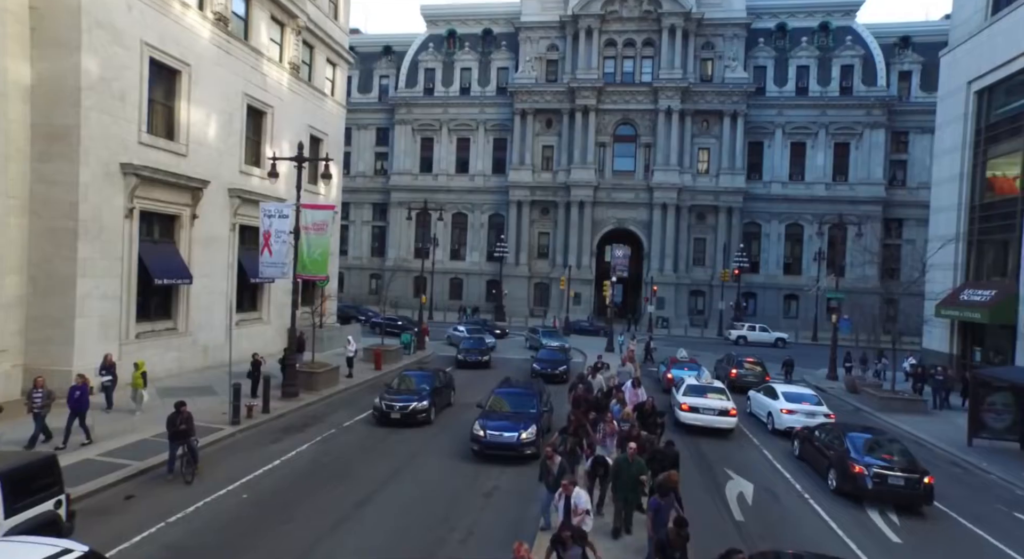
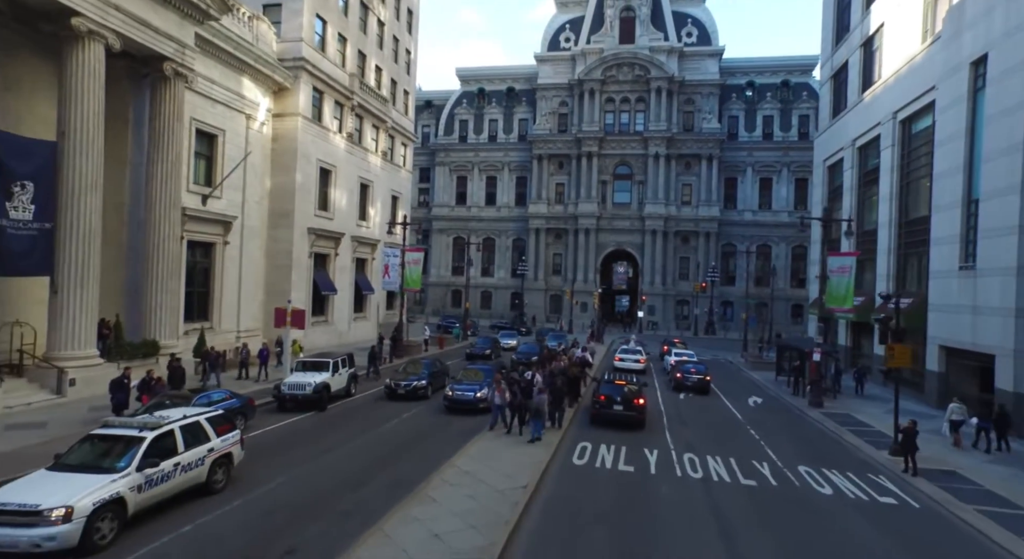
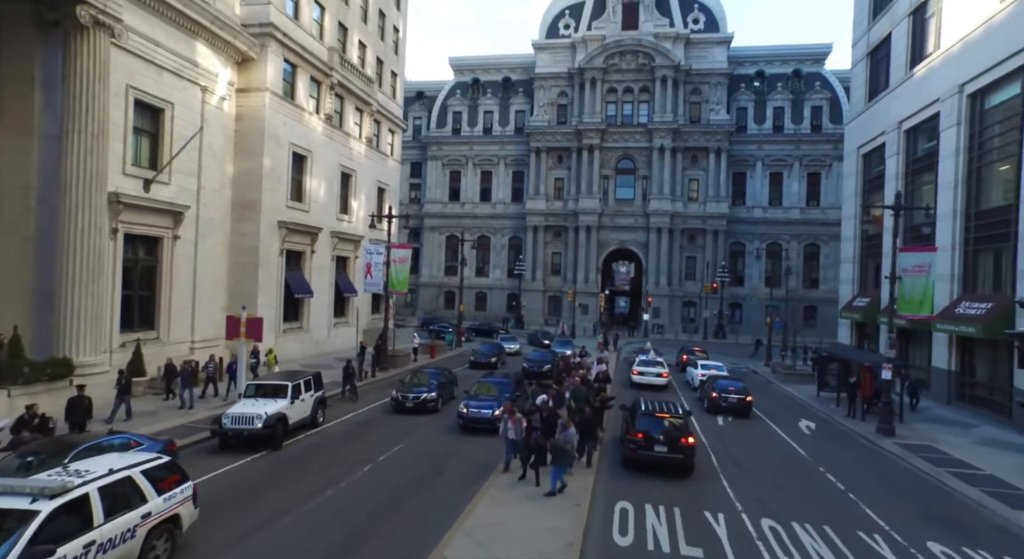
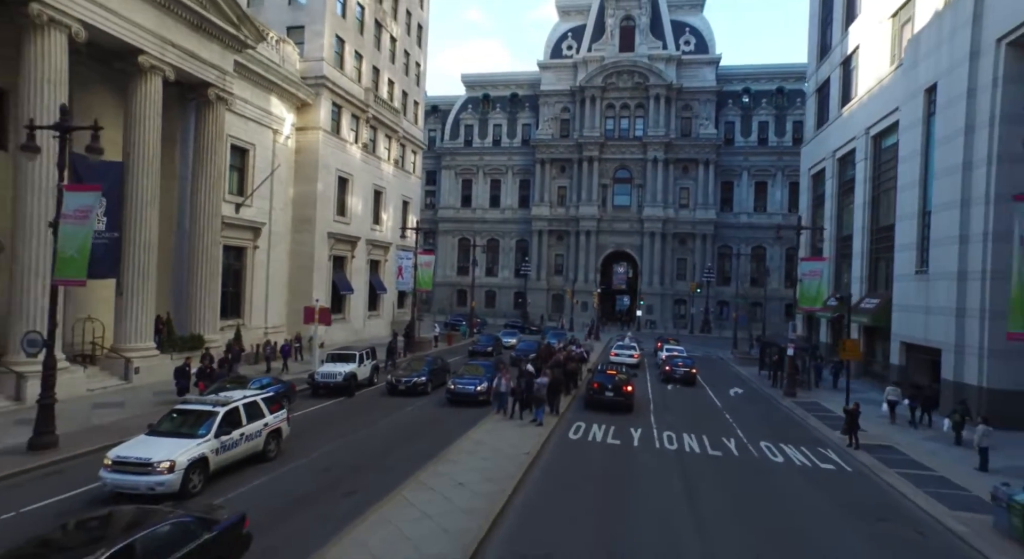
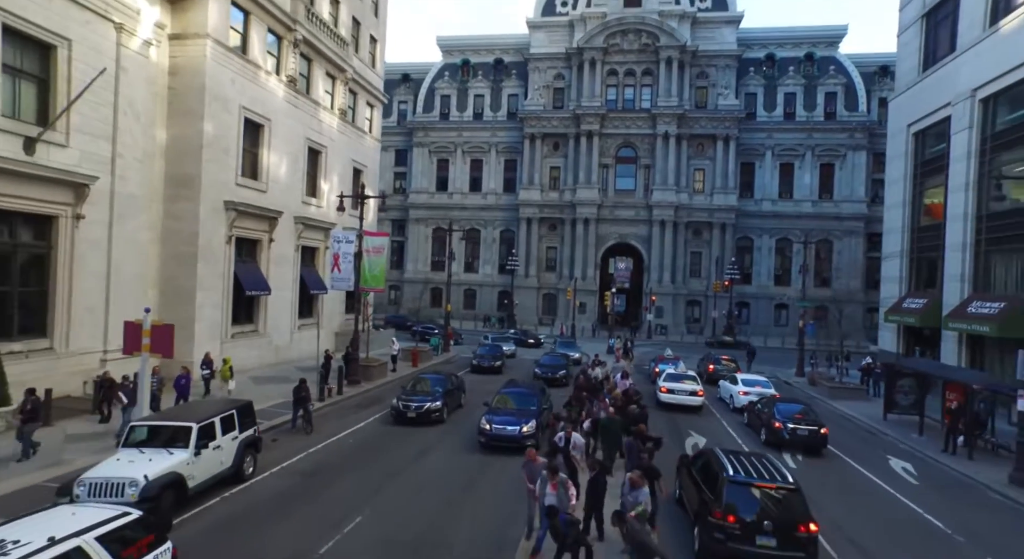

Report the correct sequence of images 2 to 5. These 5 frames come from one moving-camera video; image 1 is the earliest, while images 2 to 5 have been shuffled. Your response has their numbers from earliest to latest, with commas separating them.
5, 3, 2, 4
